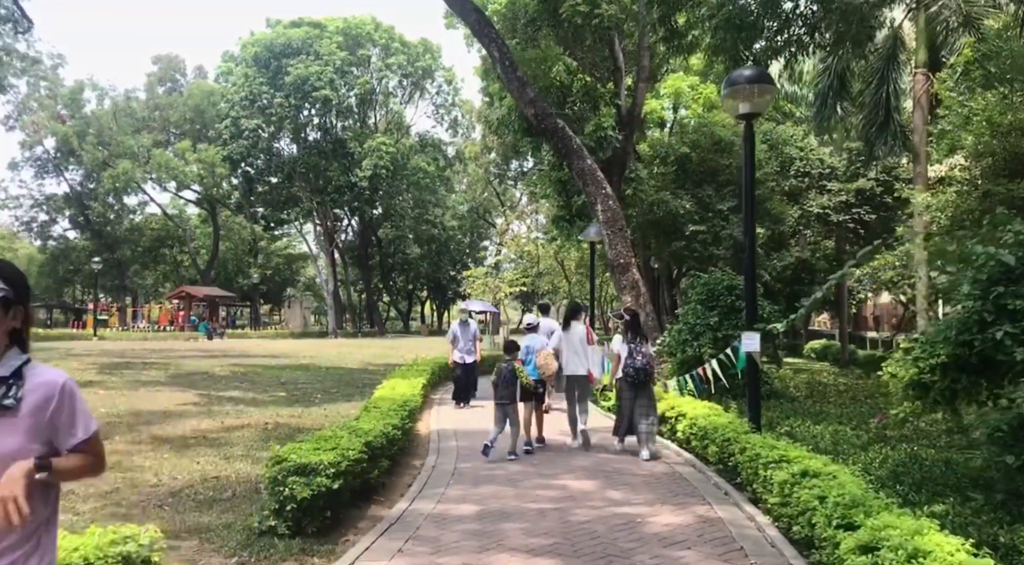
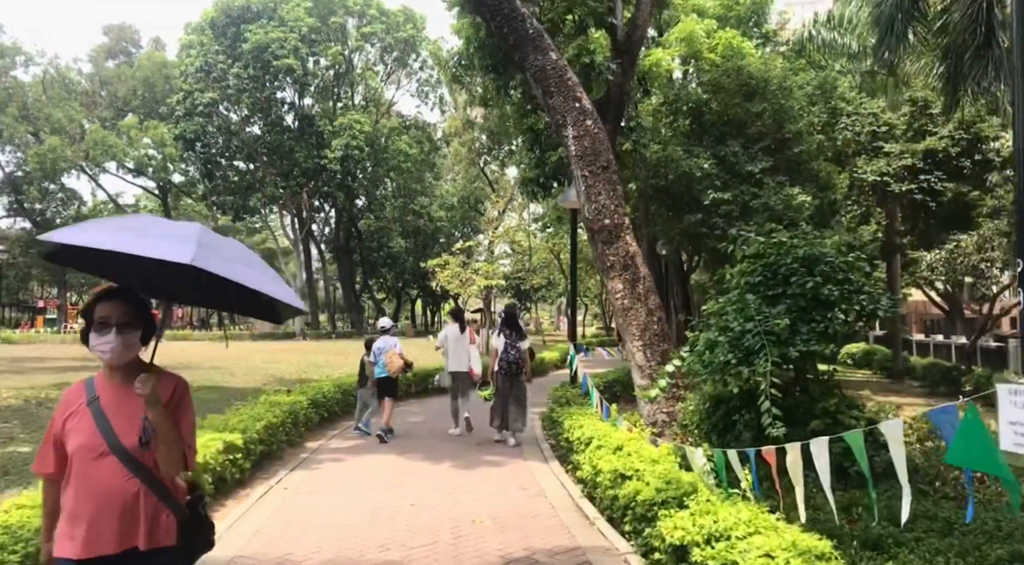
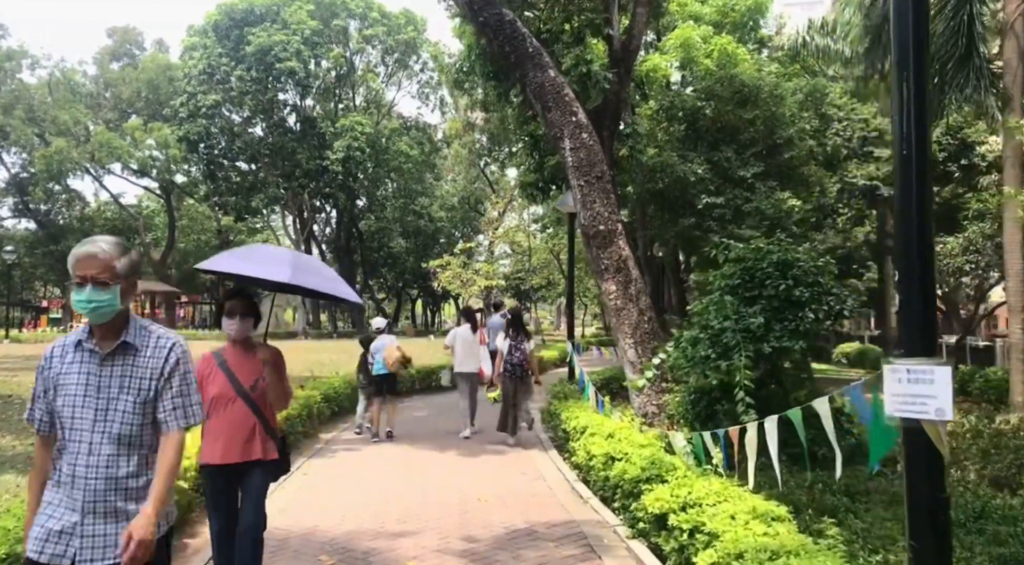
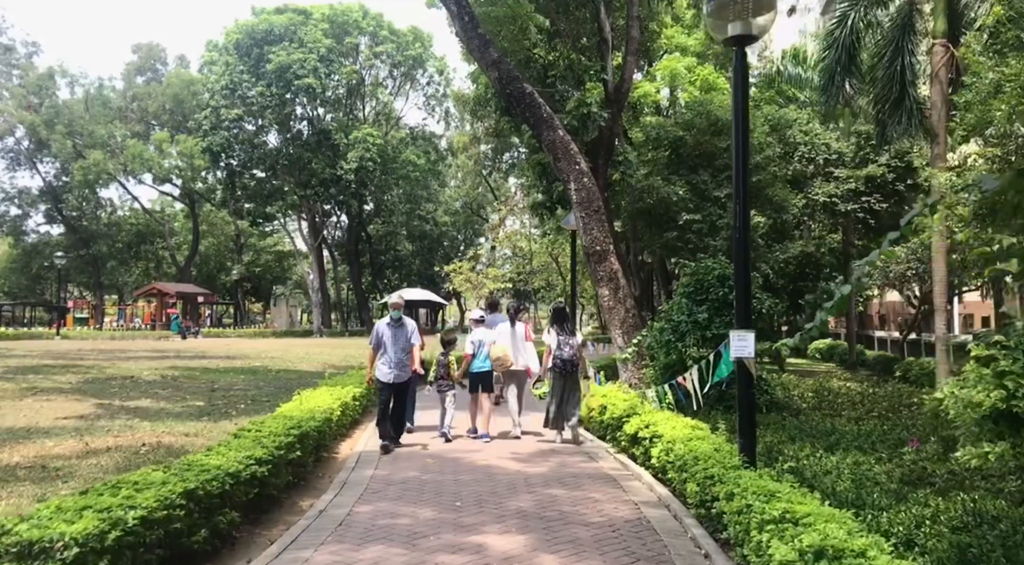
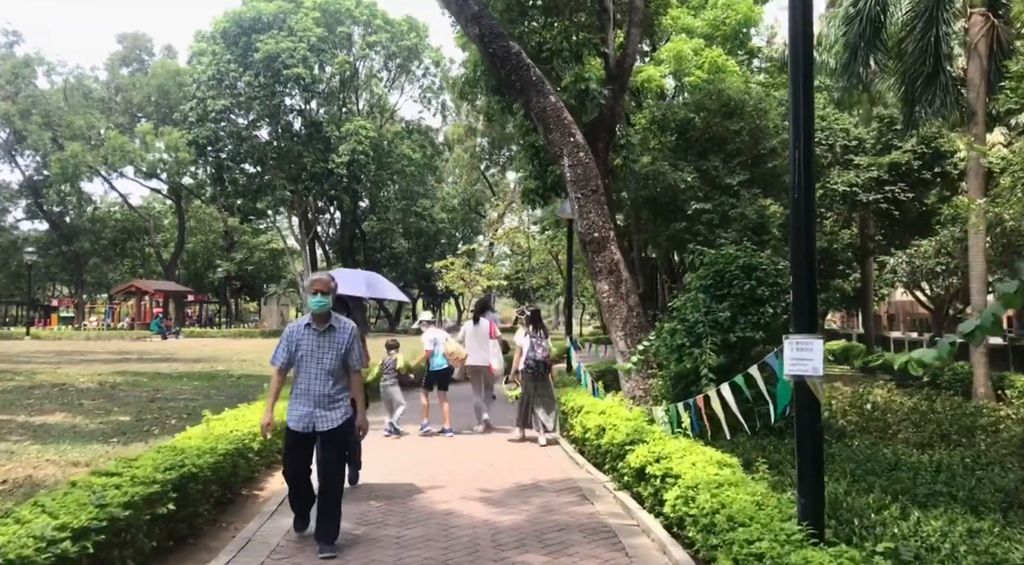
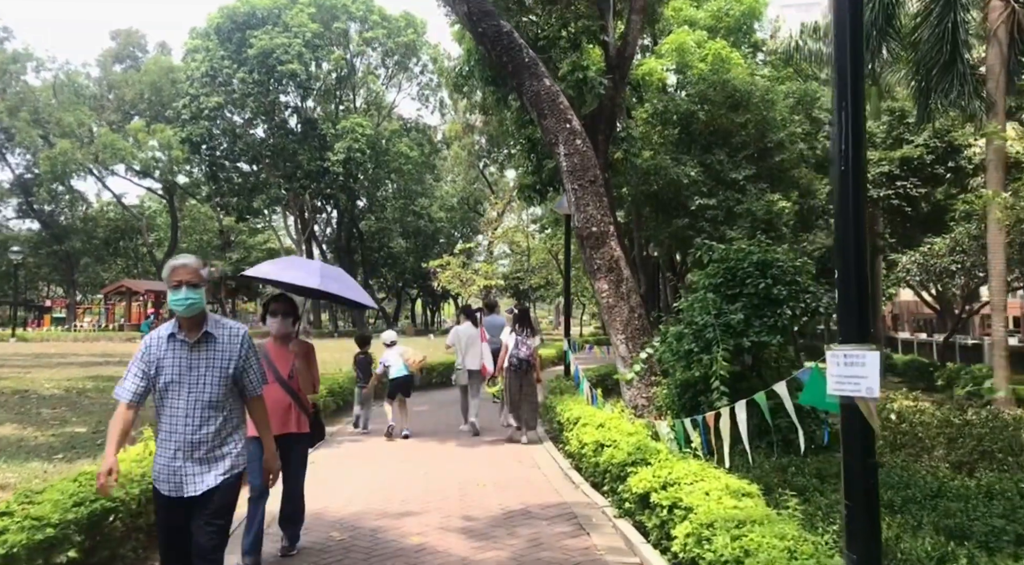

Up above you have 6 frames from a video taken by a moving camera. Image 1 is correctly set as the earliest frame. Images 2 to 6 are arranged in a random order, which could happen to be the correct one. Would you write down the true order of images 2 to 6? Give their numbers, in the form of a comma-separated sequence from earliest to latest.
4, 5, 6, 3, 2
